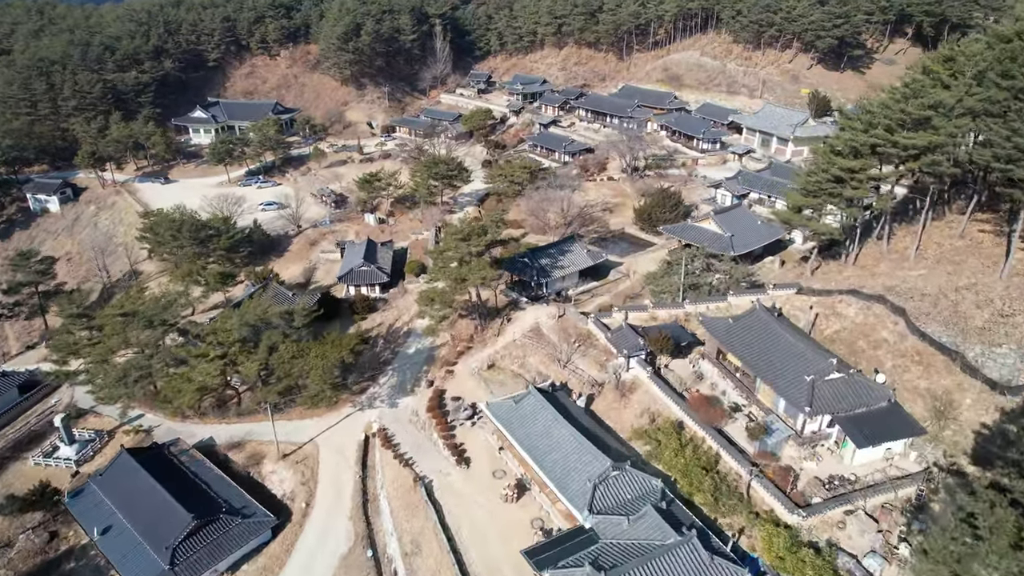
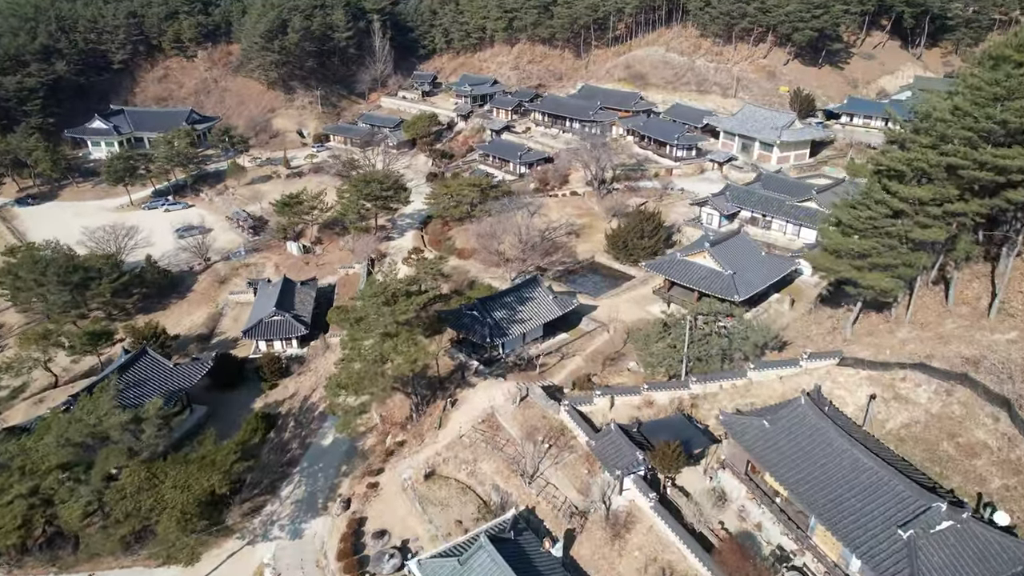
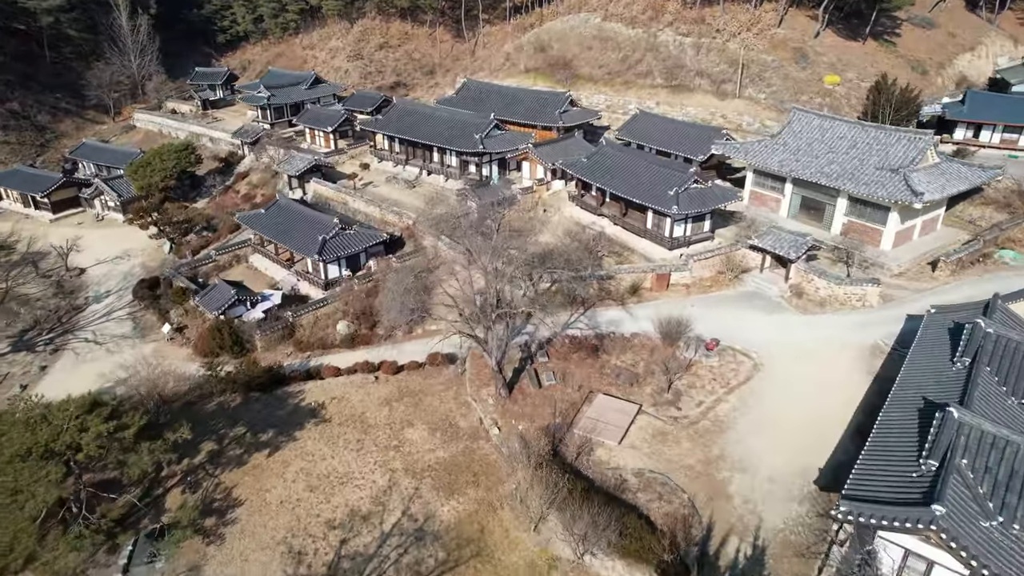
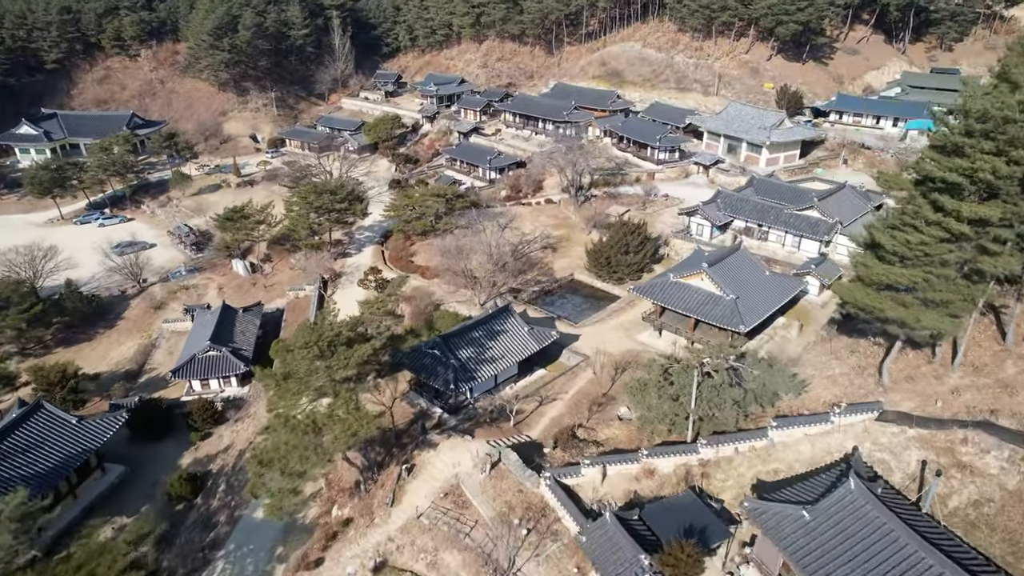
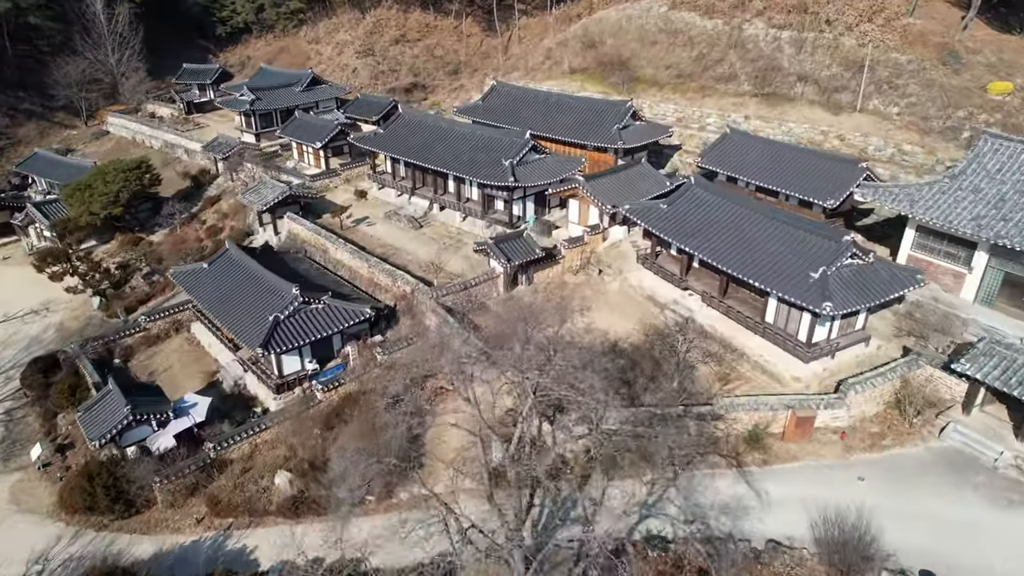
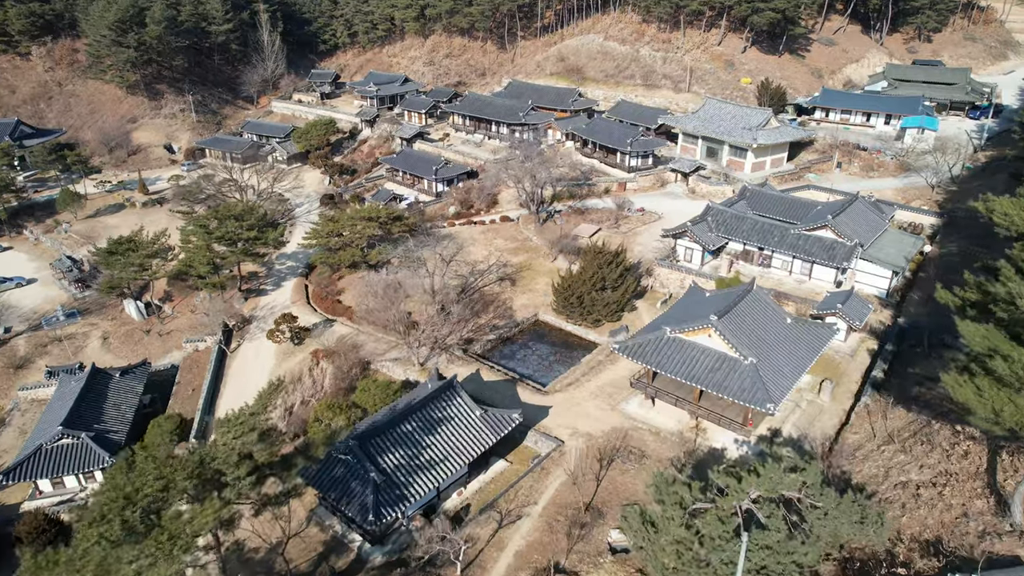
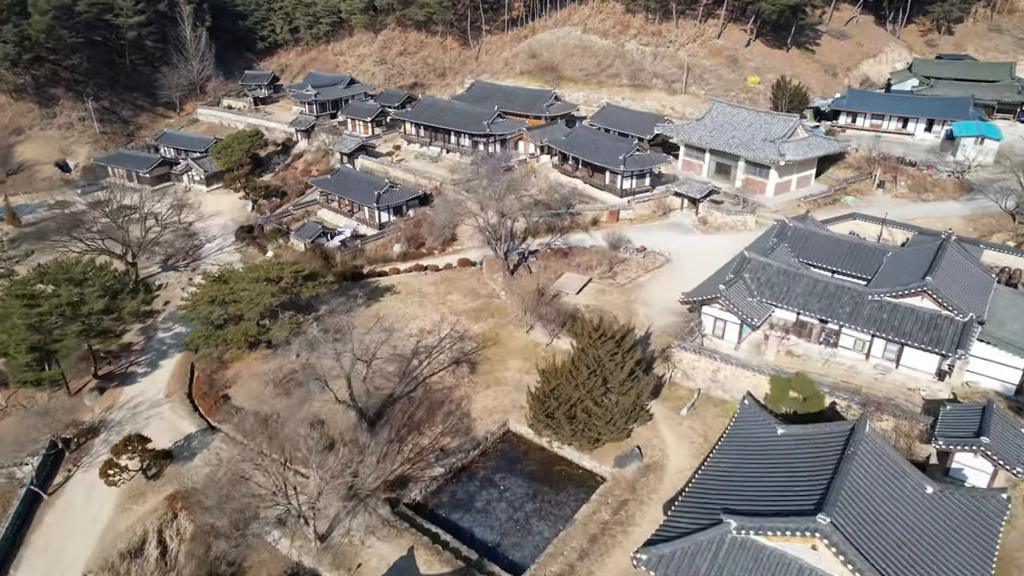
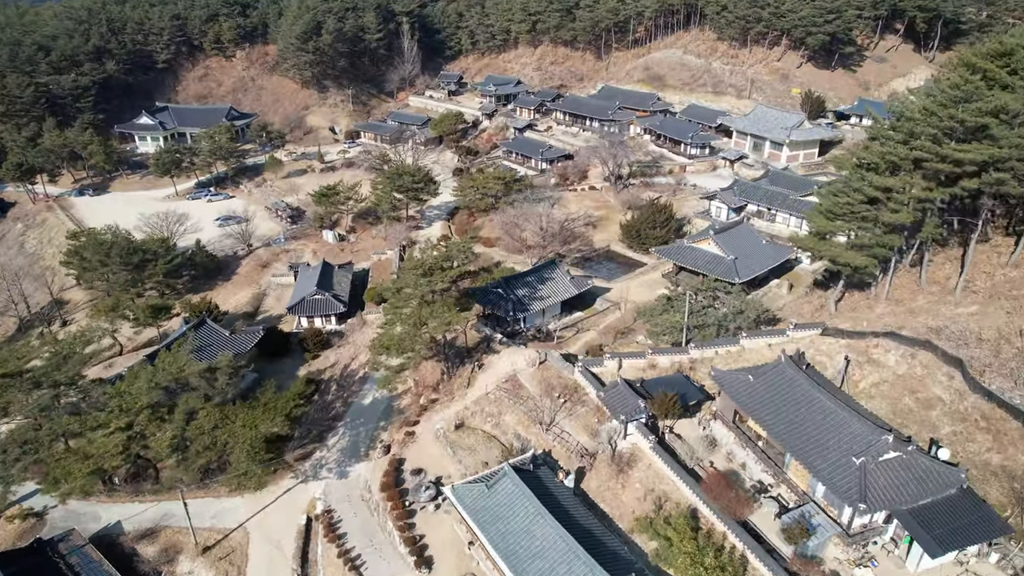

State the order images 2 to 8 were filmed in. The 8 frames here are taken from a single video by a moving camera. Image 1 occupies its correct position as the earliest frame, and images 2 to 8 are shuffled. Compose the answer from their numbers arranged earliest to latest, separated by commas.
8, 2, 4, 6, 7, 3, 5
